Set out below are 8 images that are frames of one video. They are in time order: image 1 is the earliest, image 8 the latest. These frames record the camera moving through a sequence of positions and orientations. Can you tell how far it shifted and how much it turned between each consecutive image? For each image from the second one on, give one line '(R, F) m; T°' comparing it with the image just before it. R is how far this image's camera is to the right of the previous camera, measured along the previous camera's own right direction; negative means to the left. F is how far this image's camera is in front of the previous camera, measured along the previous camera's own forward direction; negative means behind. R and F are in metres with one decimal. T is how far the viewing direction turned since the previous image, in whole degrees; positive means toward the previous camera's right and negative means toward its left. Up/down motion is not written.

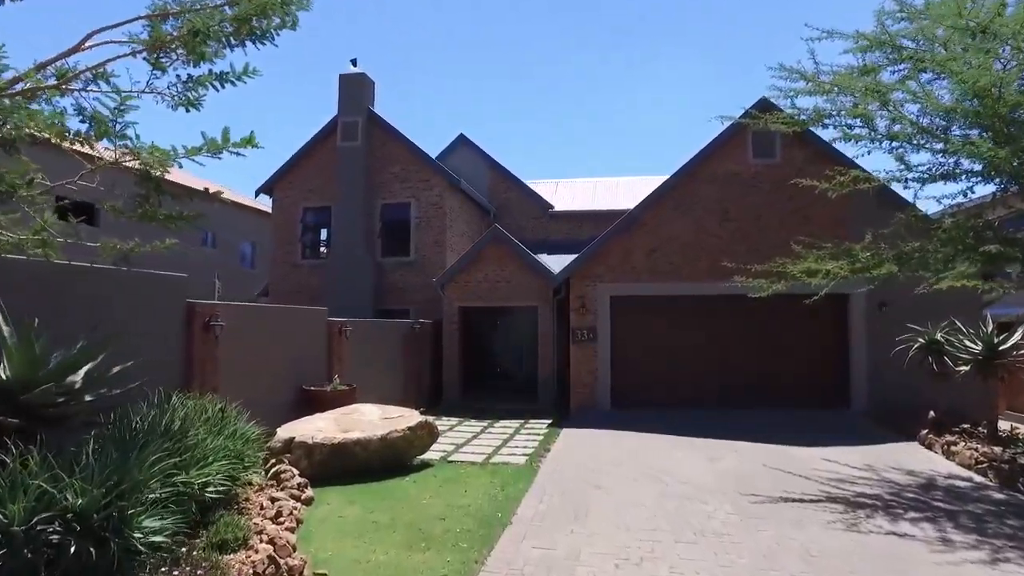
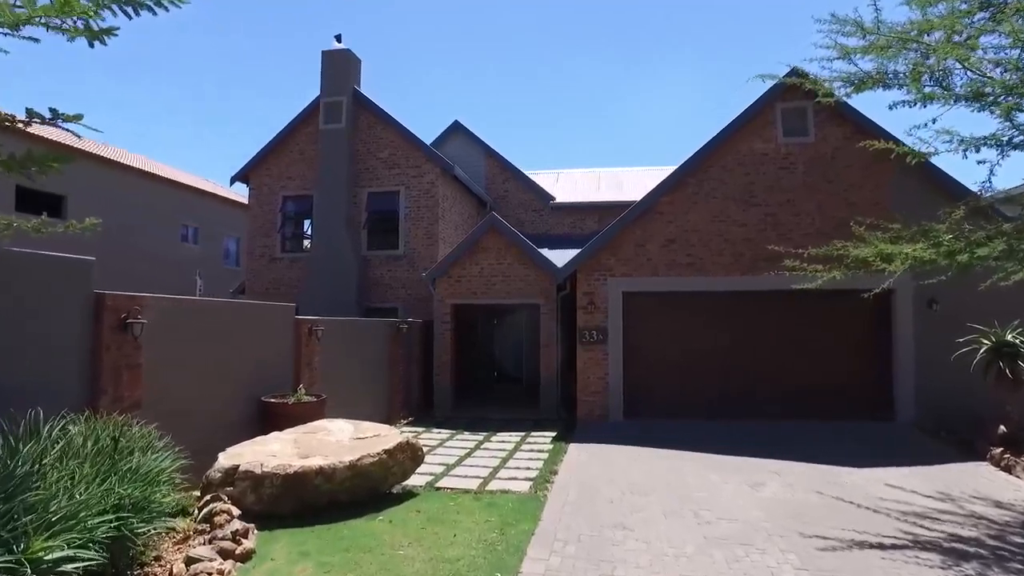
(0.0, +1.6) m; 0°
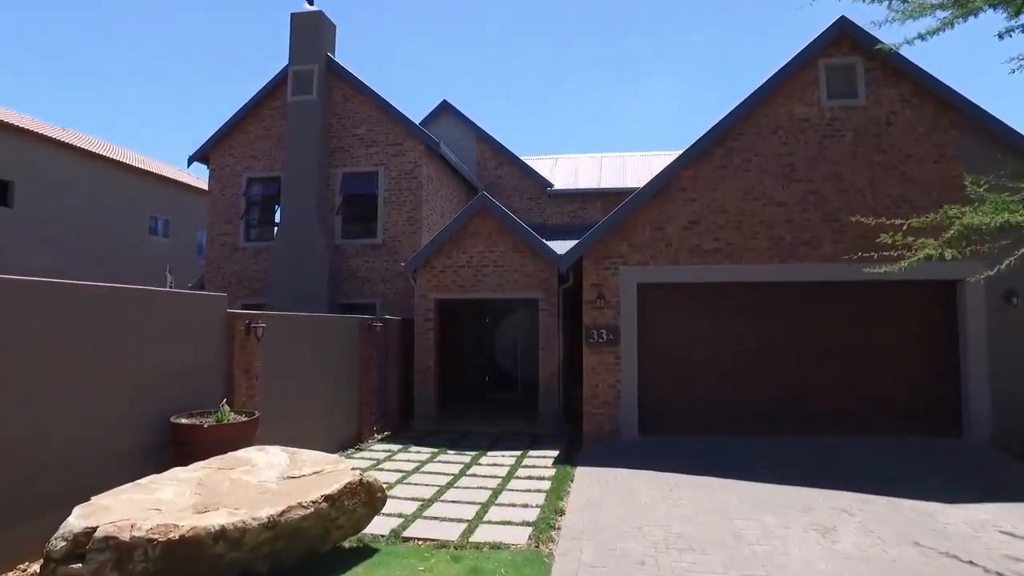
(0.0, +2.0) m; +1°
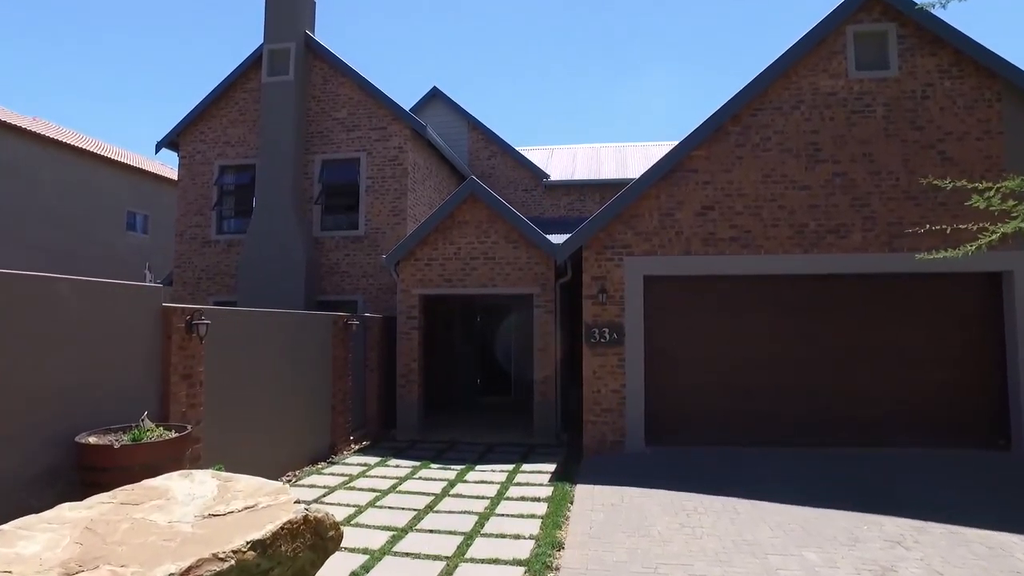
(+0.1, +1.1) m; 0°
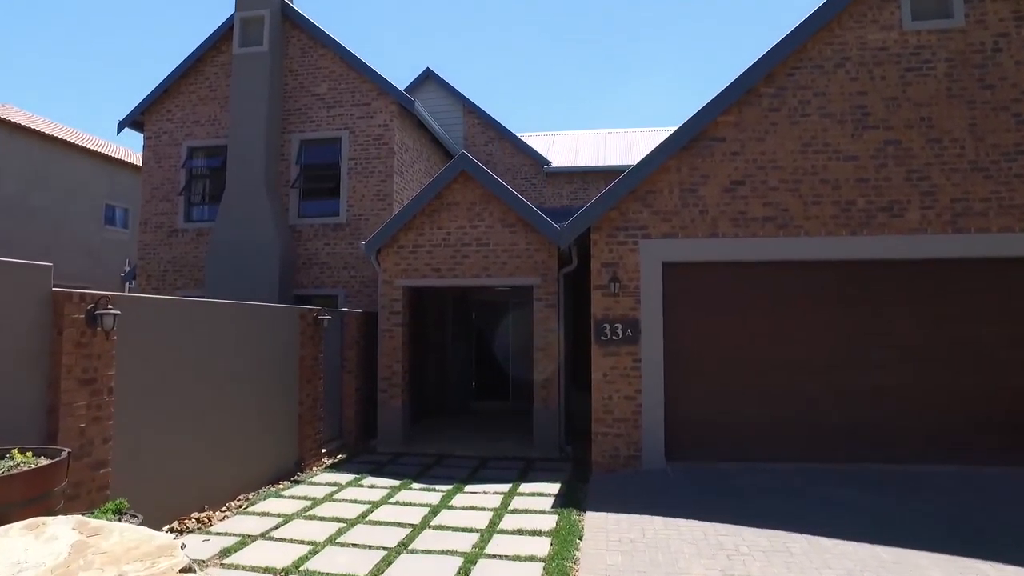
(+0.1, +1.4) m; 0°
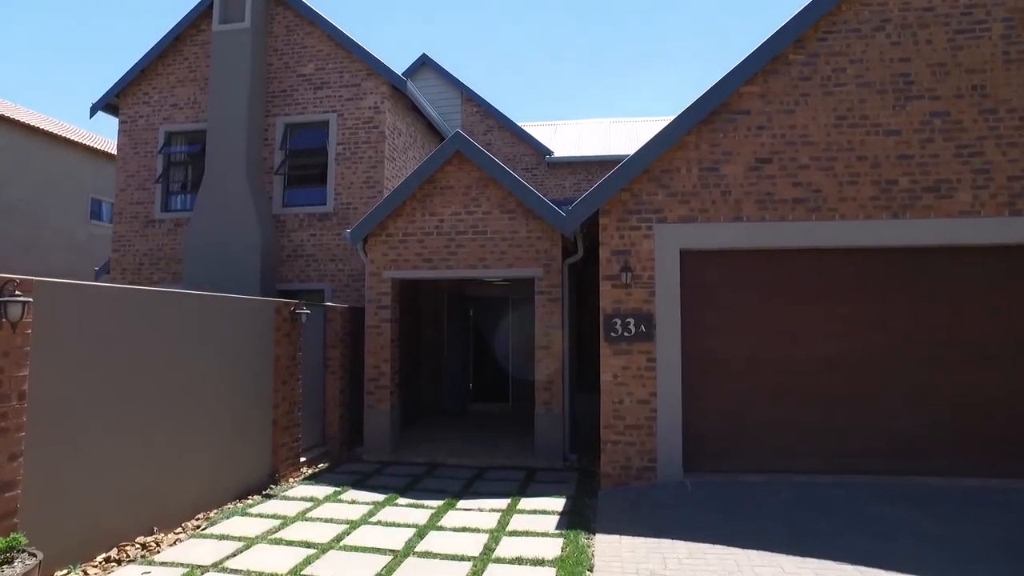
(0.0, +0.9) m; 0°
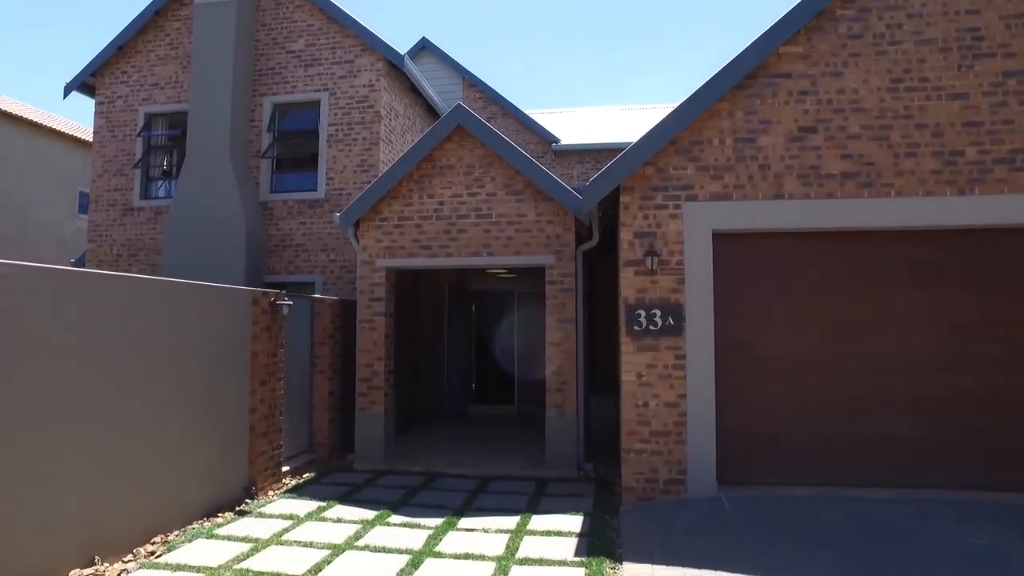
(-0.1, +0.9) m; 0°
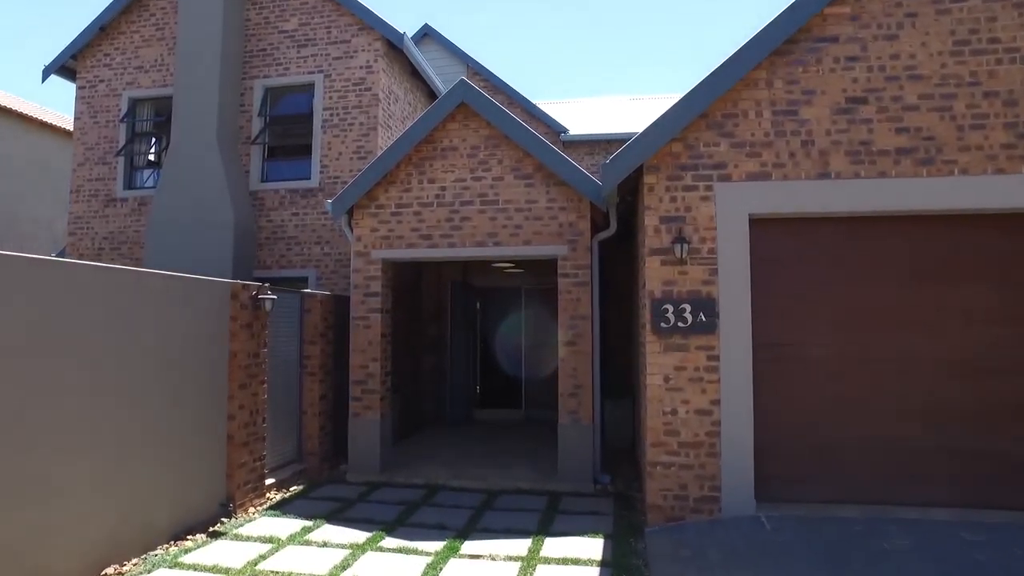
(0.0, +0.7) m; 0°
